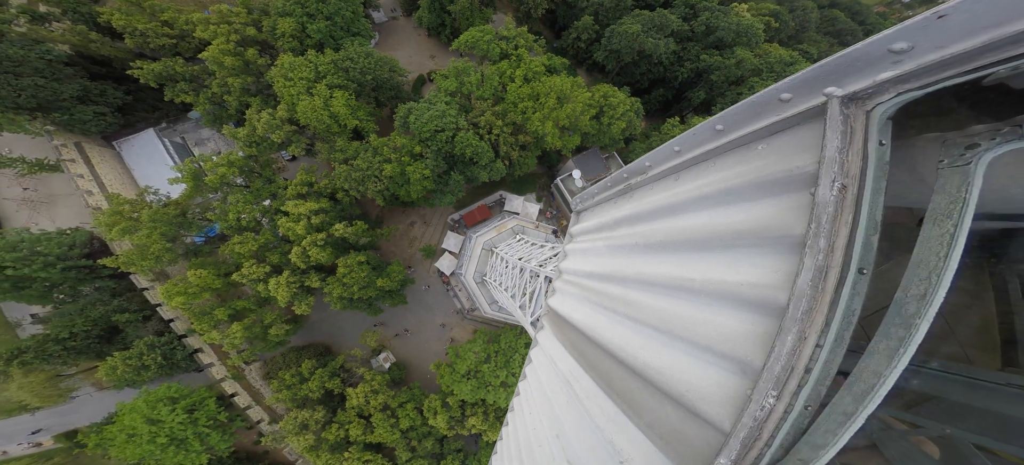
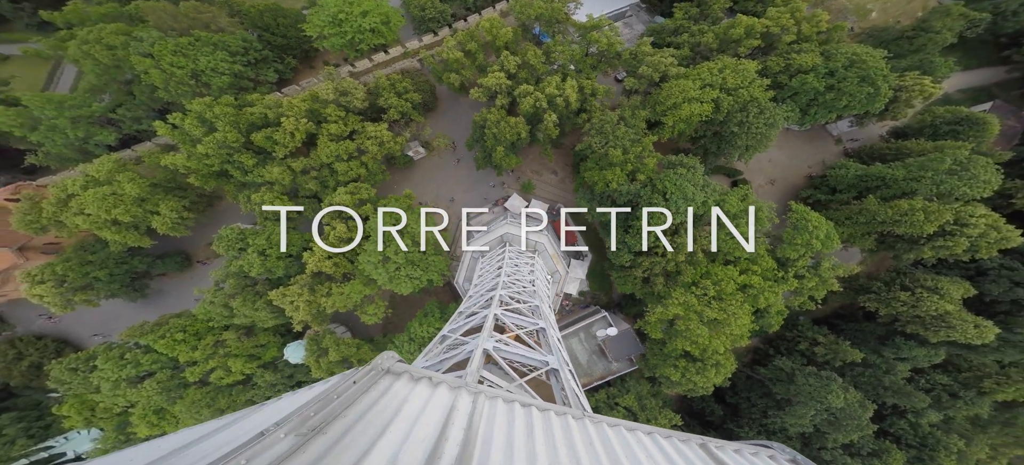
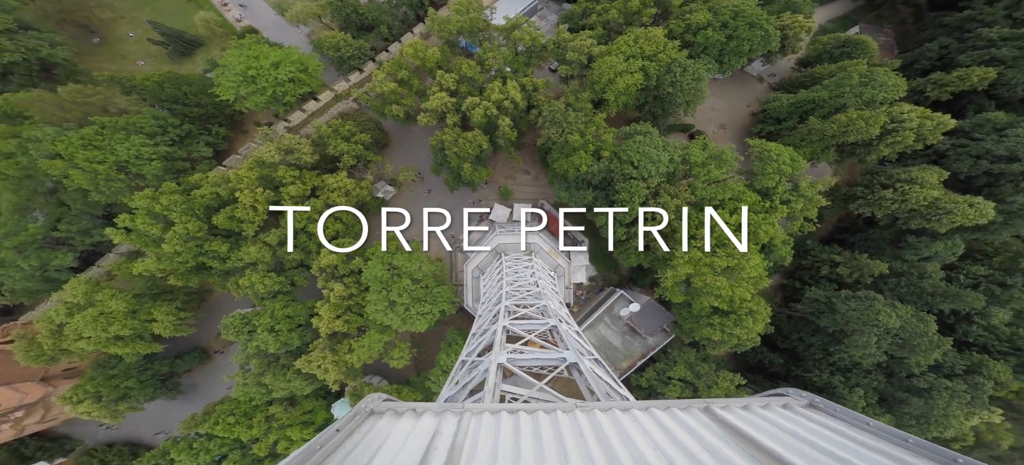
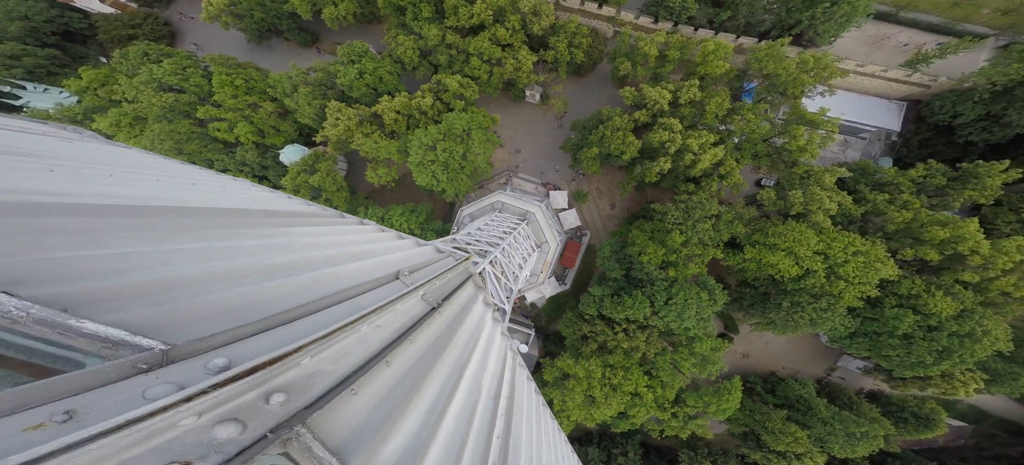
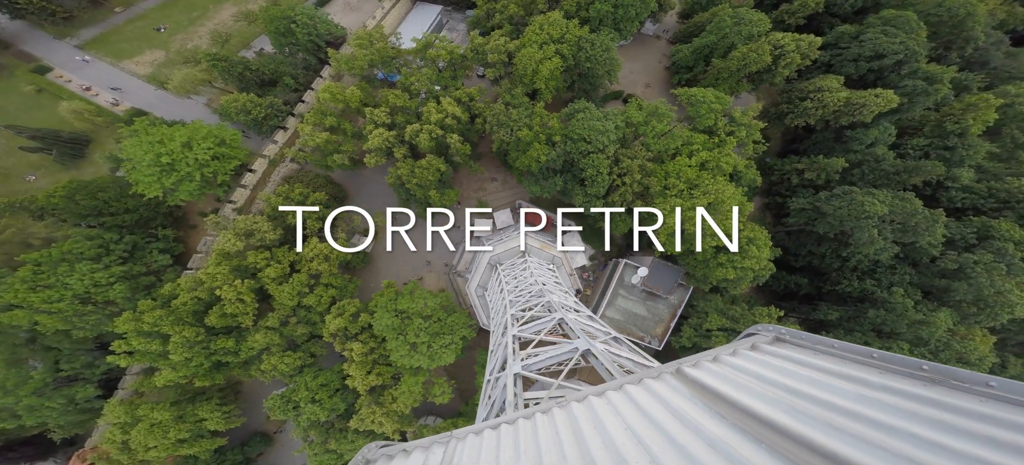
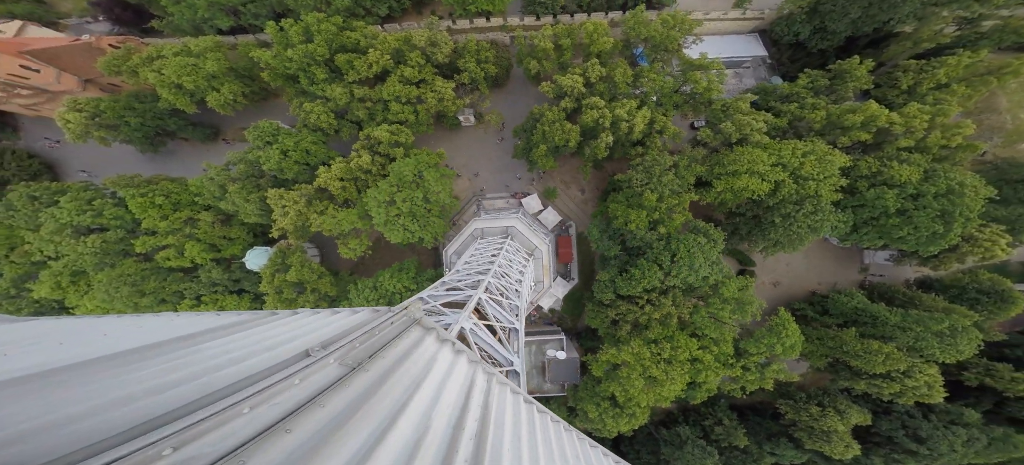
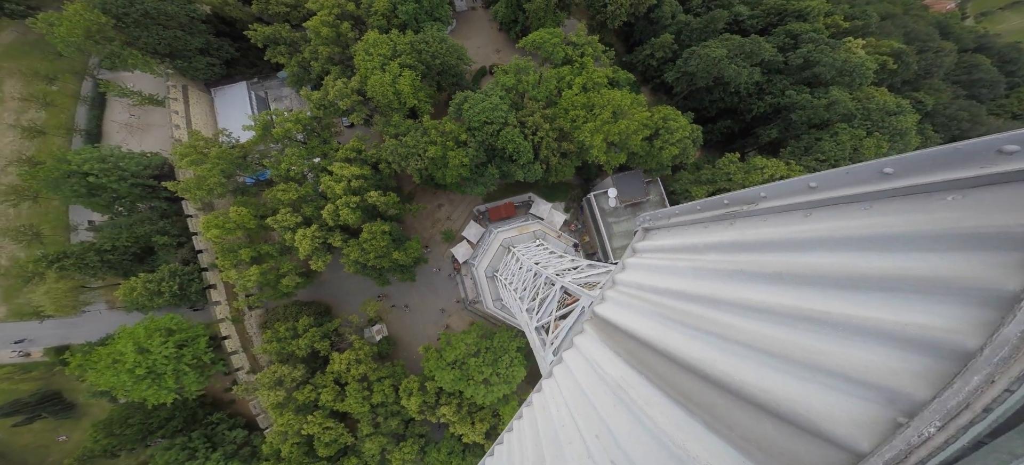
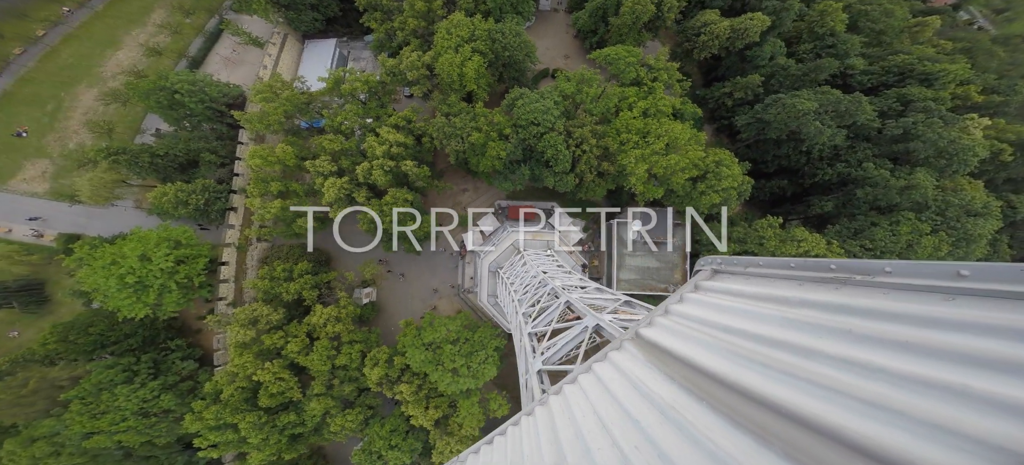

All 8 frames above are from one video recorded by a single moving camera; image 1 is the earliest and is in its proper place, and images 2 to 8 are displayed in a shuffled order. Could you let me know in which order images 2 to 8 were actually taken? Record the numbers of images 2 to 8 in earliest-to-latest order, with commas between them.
7, 8, 5, 3, 2, 6, 4
